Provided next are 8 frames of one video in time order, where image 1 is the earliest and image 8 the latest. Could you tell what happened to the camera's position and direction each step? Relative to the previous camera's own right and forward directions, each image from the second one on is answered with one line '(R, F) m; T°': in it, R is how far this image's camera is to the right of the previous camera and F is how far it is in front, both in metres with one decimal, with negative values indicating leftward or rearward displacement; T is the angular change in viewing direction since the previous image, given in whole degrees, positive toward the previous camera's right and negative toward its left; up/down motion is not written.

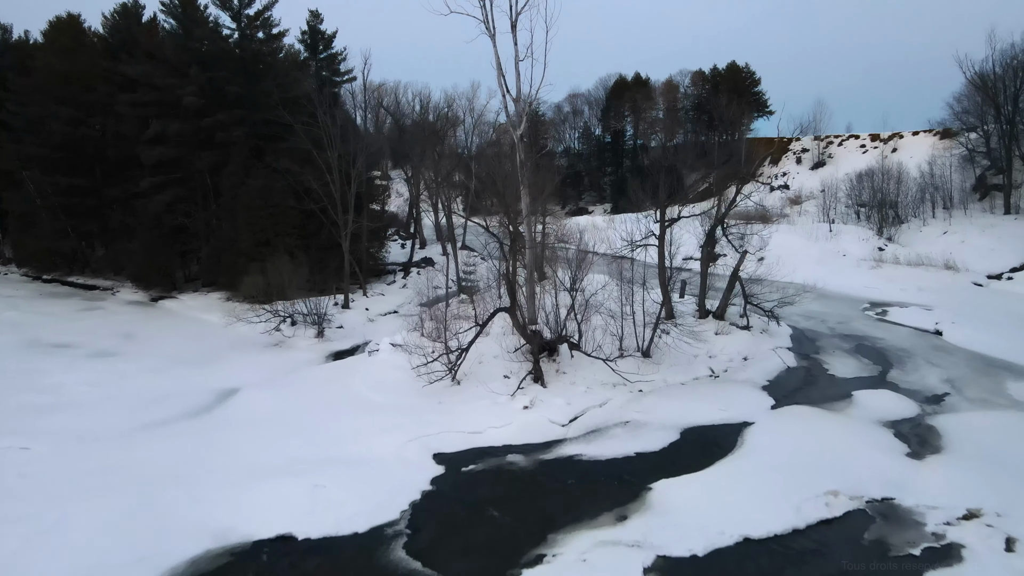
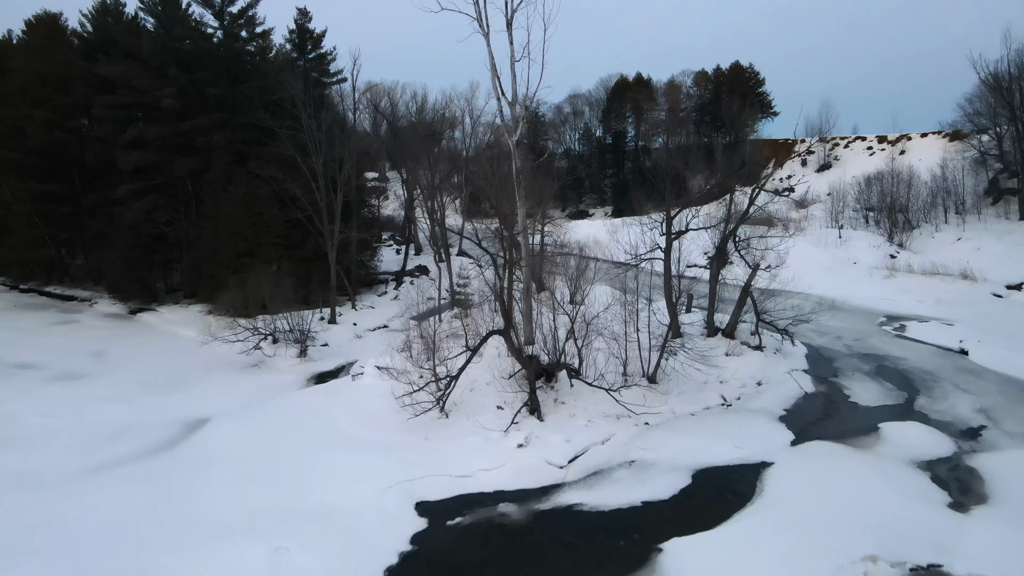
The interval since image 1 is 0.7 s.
(+0.2, +1.2) m; 0°
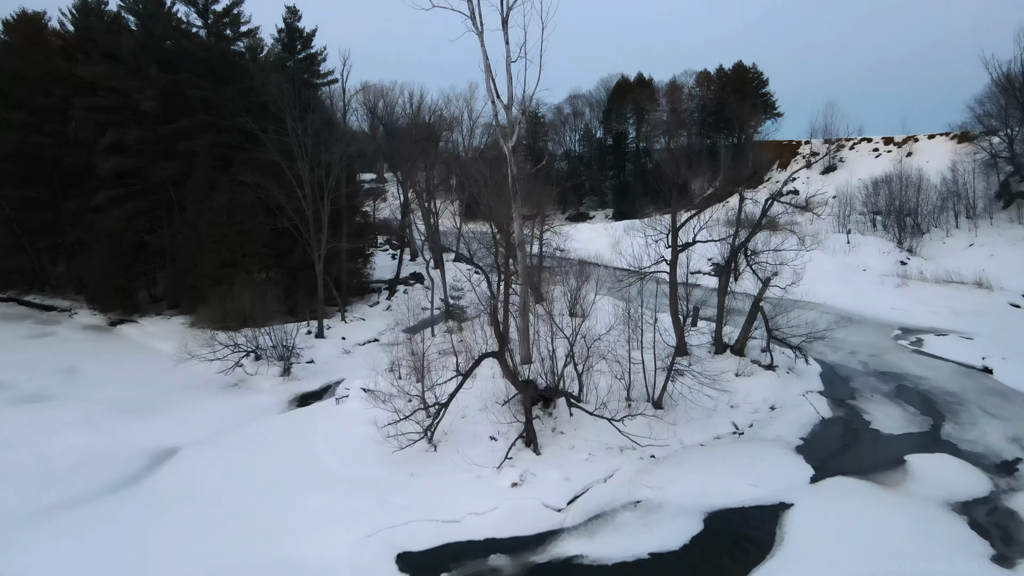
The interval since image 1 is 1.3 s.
(+0.1, +1.0) m; 0°
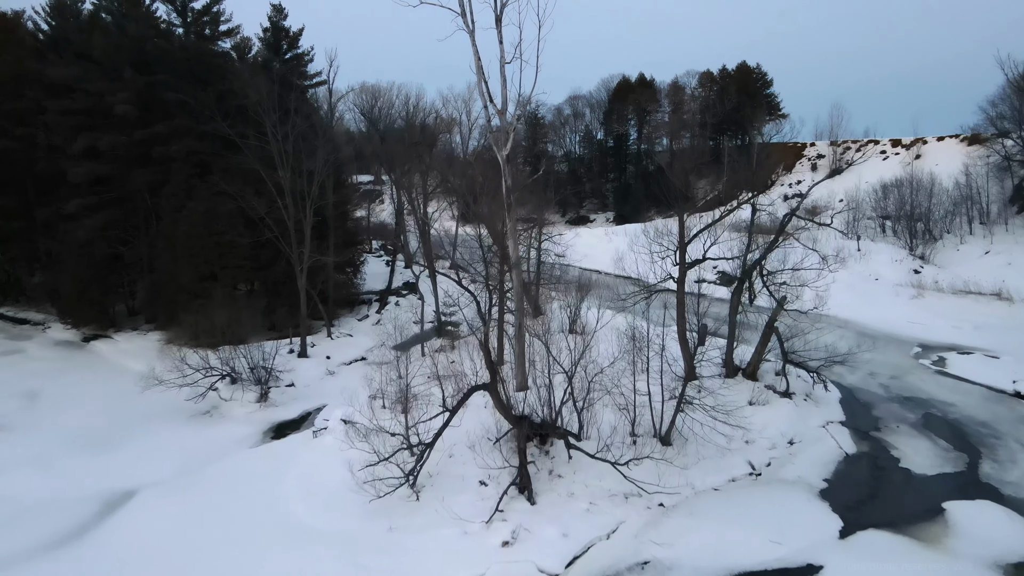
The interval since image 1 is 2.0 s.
(+0.2, +1.3) m; 0°
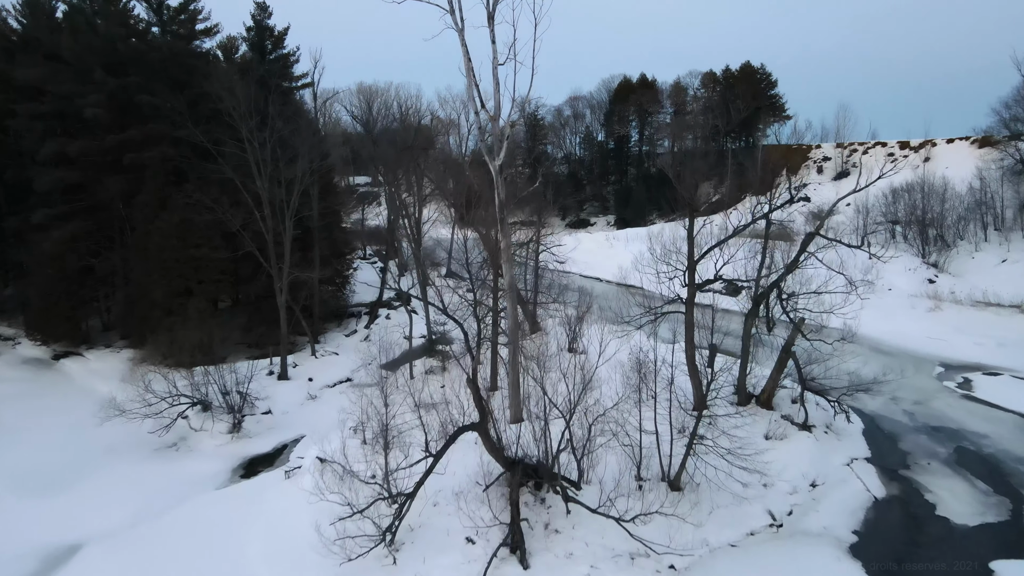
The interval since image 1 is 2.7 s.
(+0.2, +1.3) m; 0°
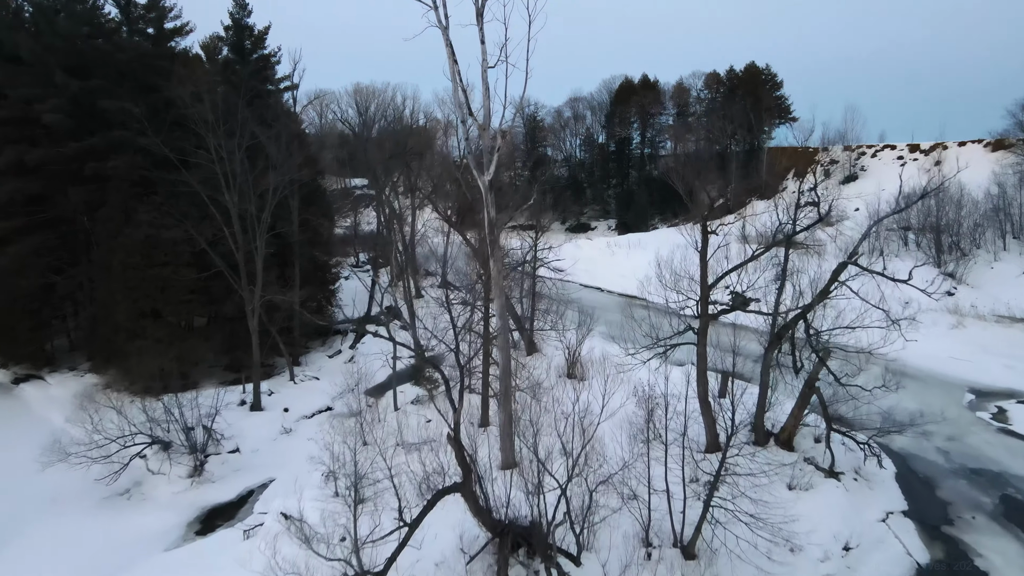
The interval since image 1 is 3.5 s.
(+0.2, +1.5) m; 0°
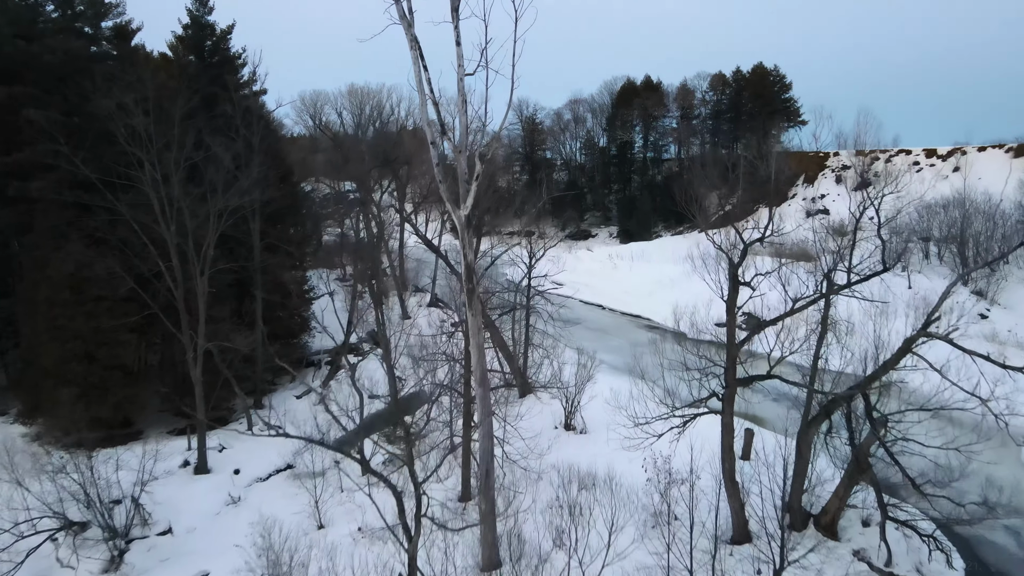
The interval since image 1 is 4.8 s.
(+0.3, +2.3) m; 0°
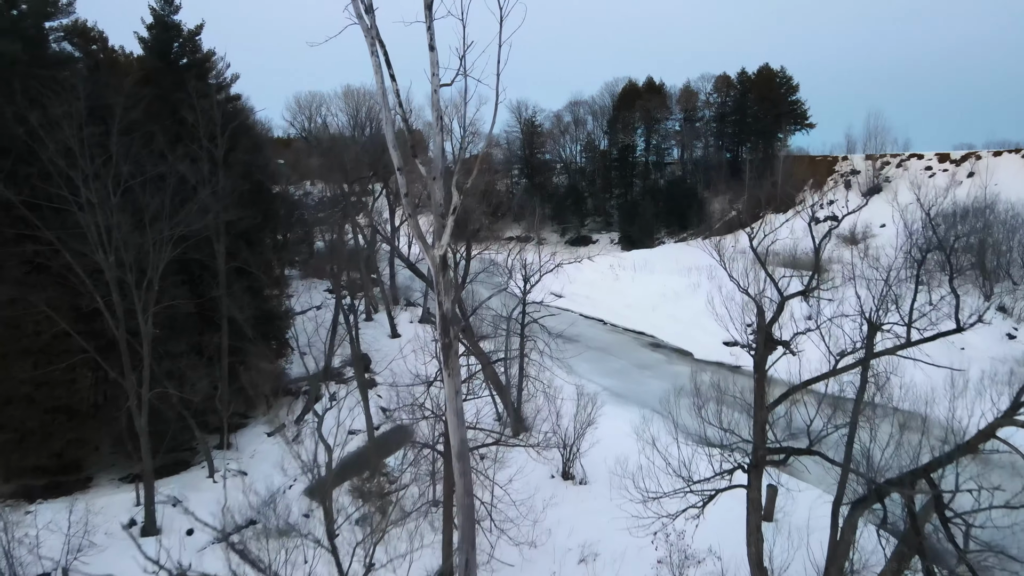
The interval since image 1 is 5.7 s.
(+0.3, +1.7) m; 0°
